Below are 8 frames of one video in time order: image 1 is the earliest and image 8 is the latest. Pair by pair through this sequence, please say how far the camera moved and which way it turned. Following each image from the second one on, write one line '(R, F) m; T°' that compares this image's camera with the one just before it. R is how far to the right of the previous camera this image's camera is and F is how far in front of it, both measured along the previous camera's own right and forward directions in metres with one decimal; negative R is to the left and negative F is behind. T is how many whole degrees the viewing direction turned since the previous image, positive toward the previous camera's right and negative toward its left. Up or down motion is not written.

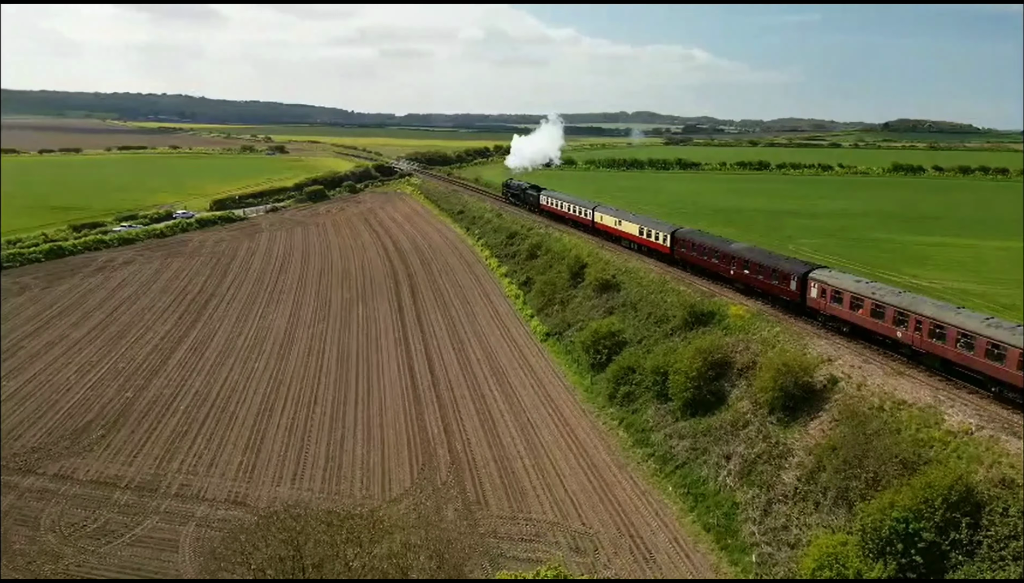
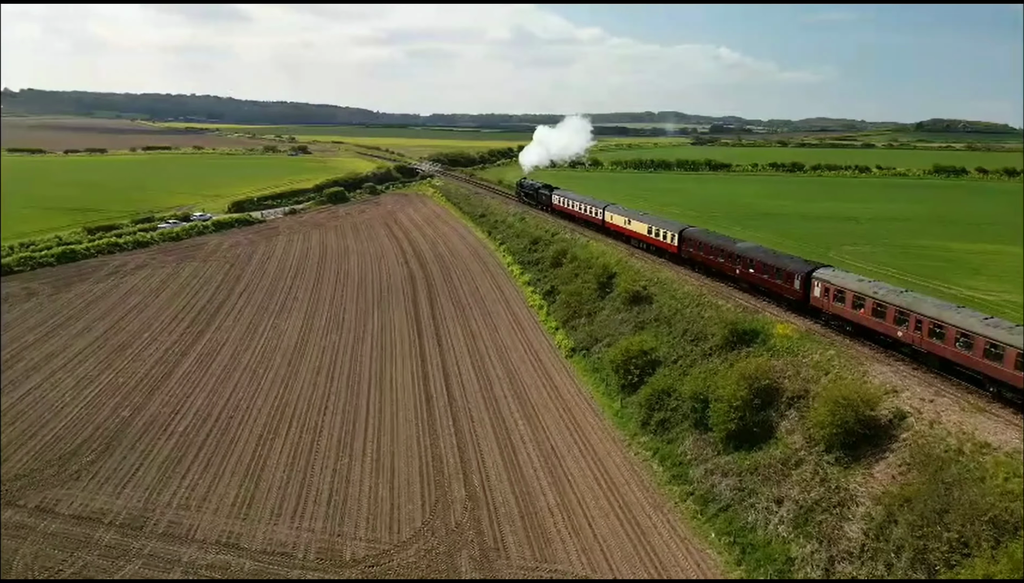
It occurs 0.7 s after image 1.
(0.0, +2.1) m; -2°
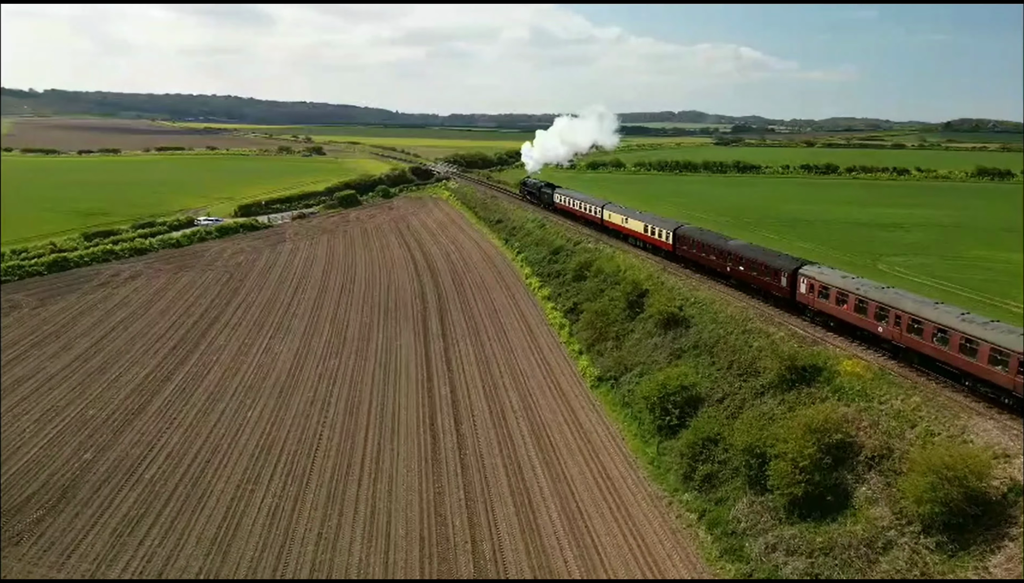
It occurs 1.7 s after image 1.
(0.0, +3.3) m; -1°
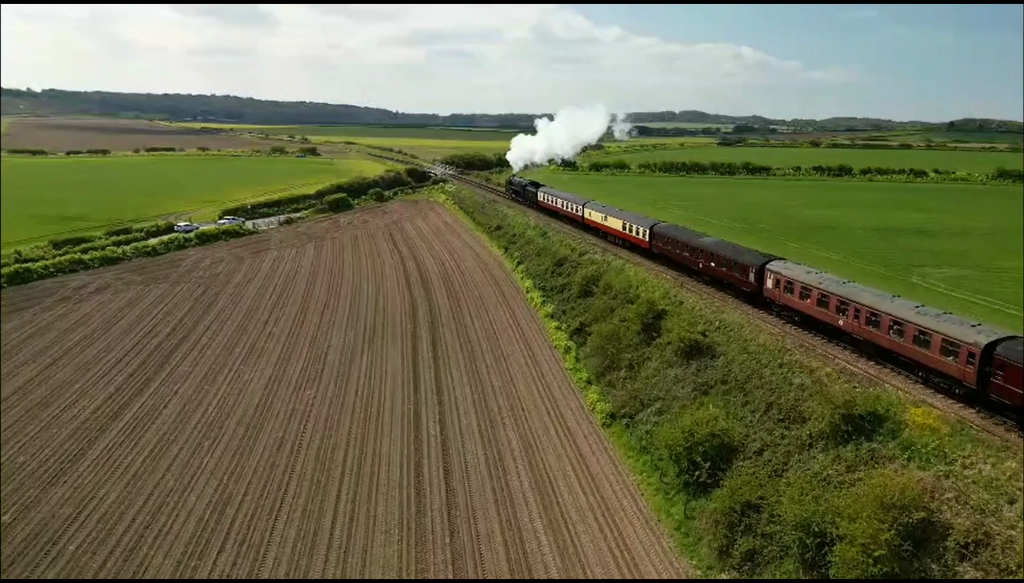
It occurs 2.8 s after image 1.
(0.0, +3.4) m; 0°
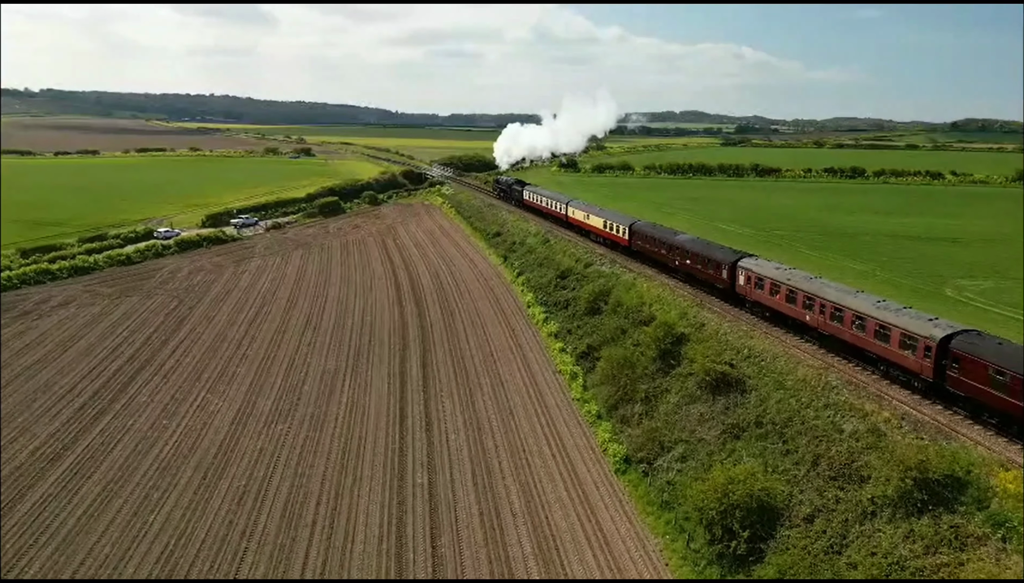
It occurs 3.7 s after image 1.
(0.0, +3.0) m; 0°
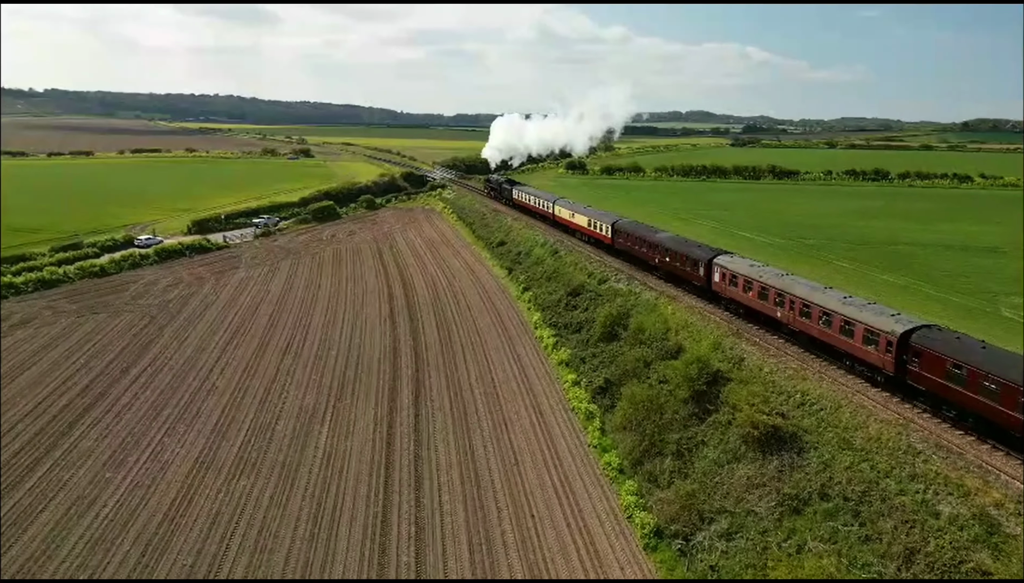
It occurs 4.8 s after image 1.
(0.0, +3.5) m; 0°
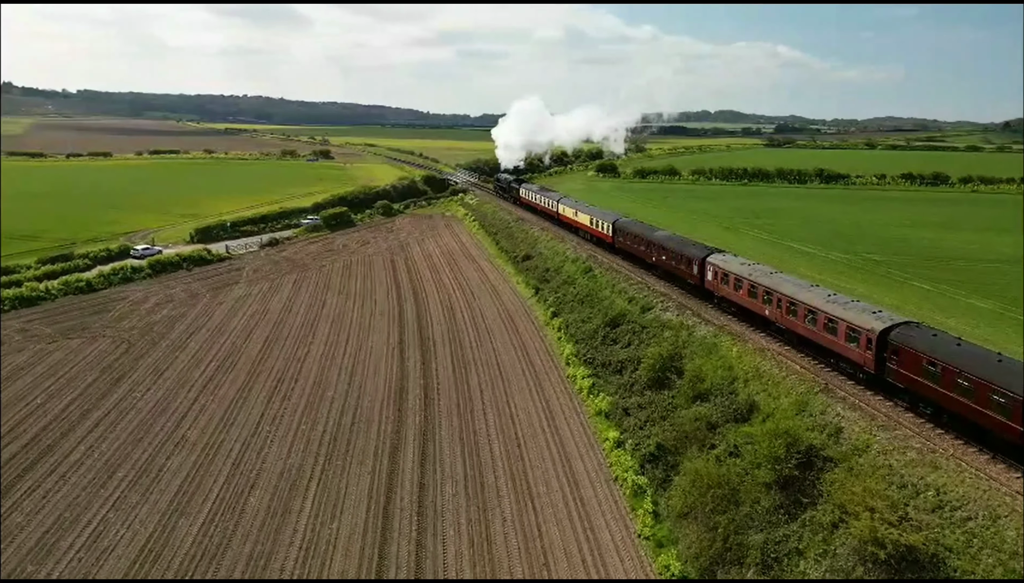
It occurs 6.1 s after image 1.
(-0.1, +4.4) m; -2°
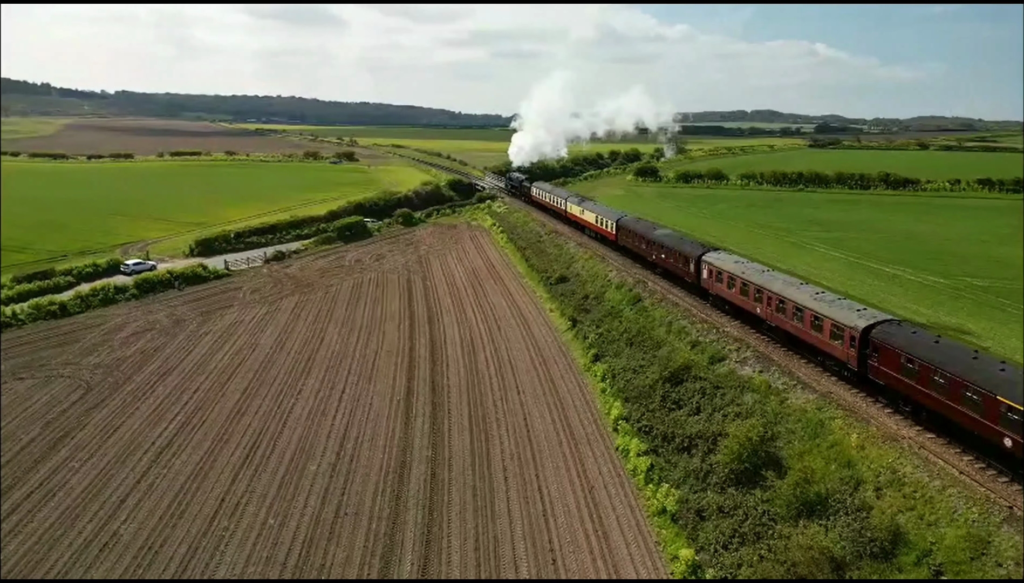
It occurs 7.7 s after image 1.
(-0.1, +5.4) m; -2°
